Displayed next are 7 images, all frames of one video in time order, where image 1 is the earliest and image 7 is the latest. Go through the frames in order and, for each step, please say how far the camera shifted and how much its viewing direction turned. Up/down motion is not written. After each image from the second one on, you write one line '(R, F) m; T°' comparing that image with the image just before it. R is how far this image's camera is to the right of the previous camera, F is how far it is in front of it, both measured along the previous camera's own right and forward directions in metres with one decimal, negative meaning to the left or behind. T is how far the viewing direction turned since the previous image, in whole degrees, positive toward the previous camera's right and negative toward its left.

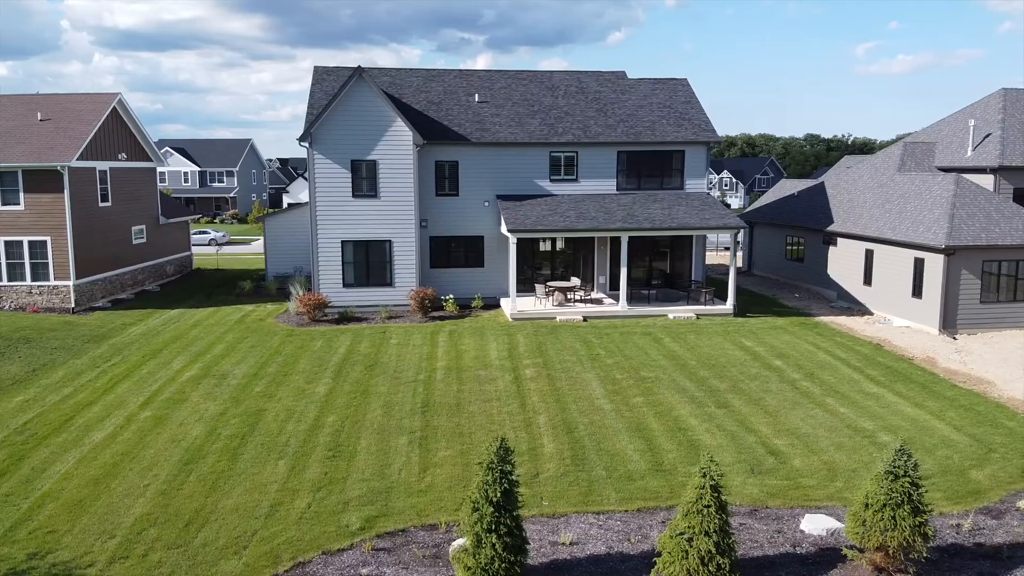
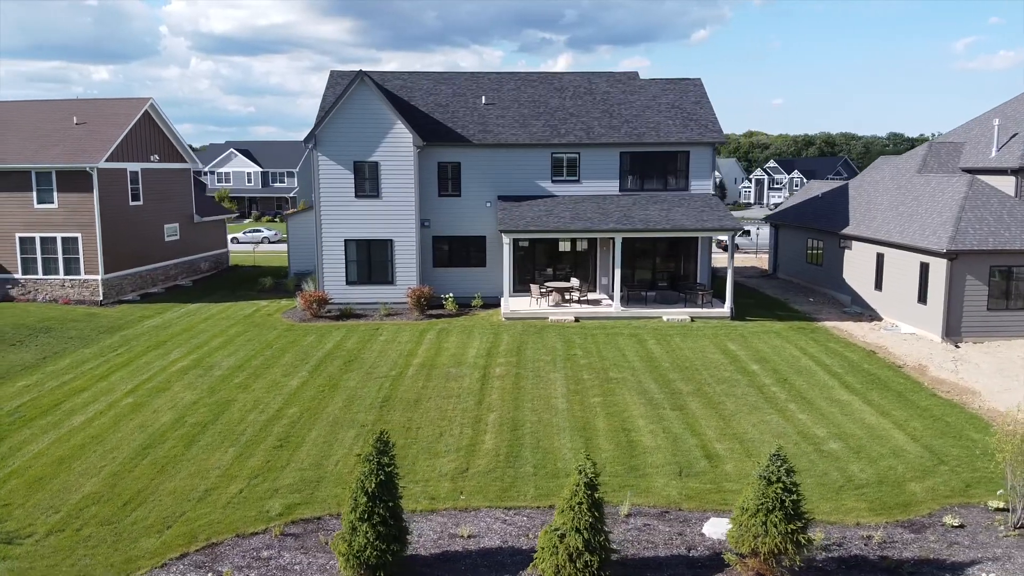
(+2.5, -0.2) m; -6°
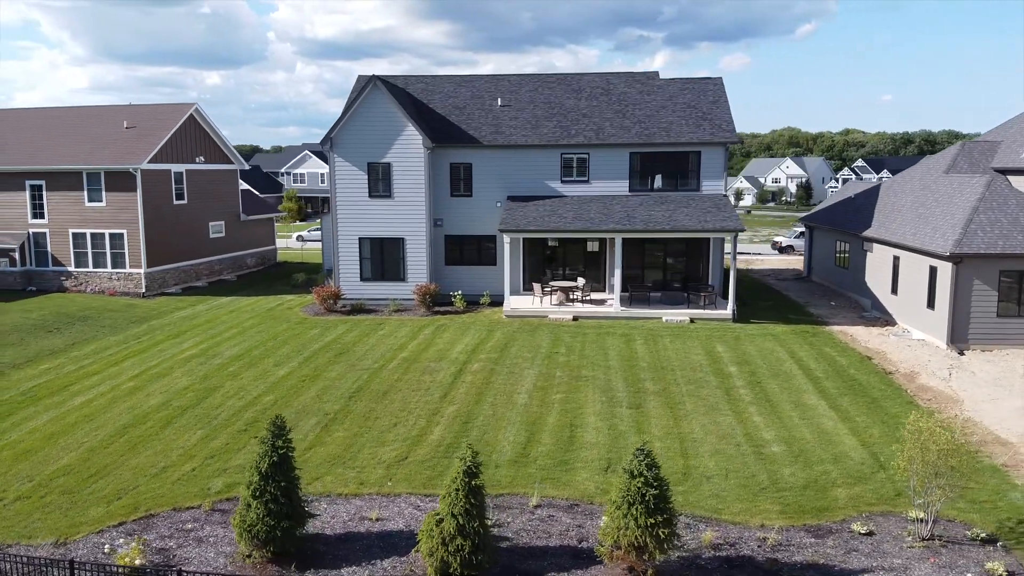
(+2.8, -0.3) m; -7°
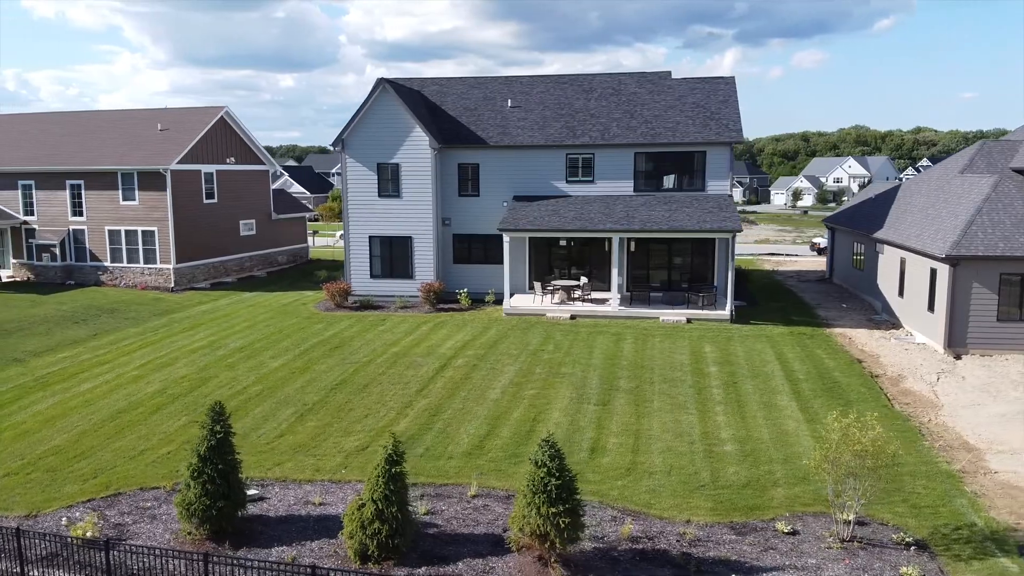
(+2.0, -0.3) m; -5°
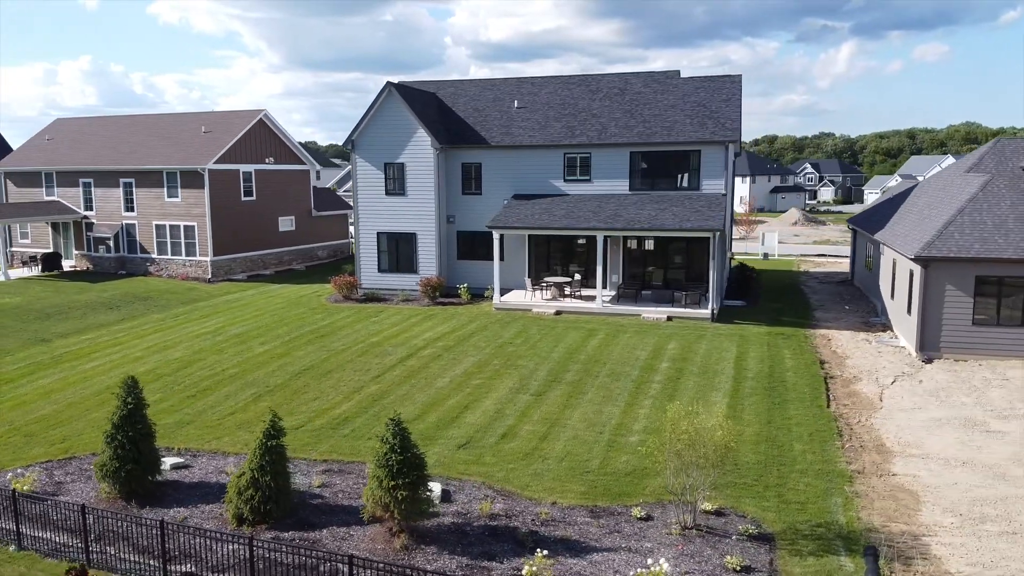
(+3.5, -0.6) m; -7°
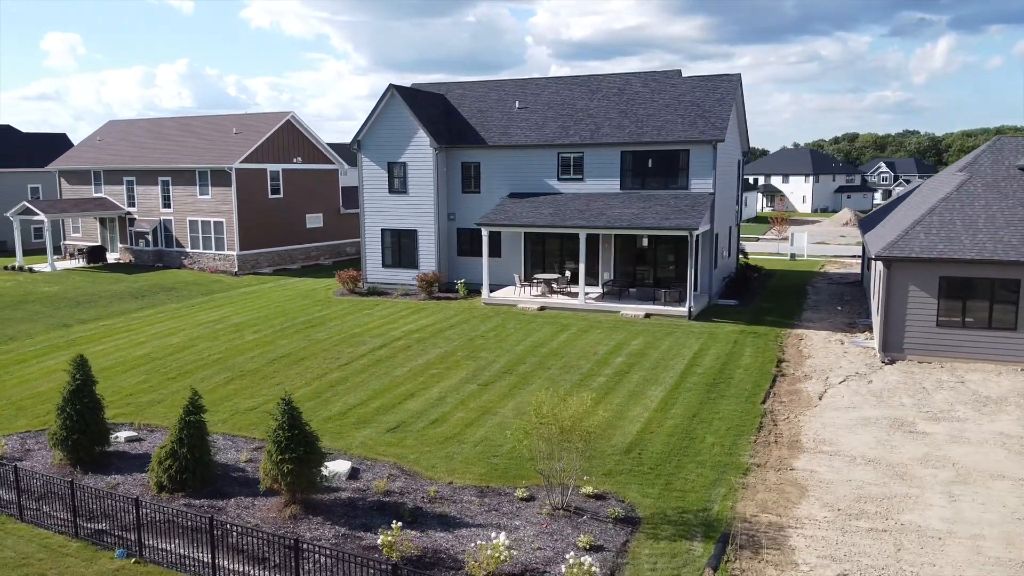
(+3.0, -0.6) m; -6°
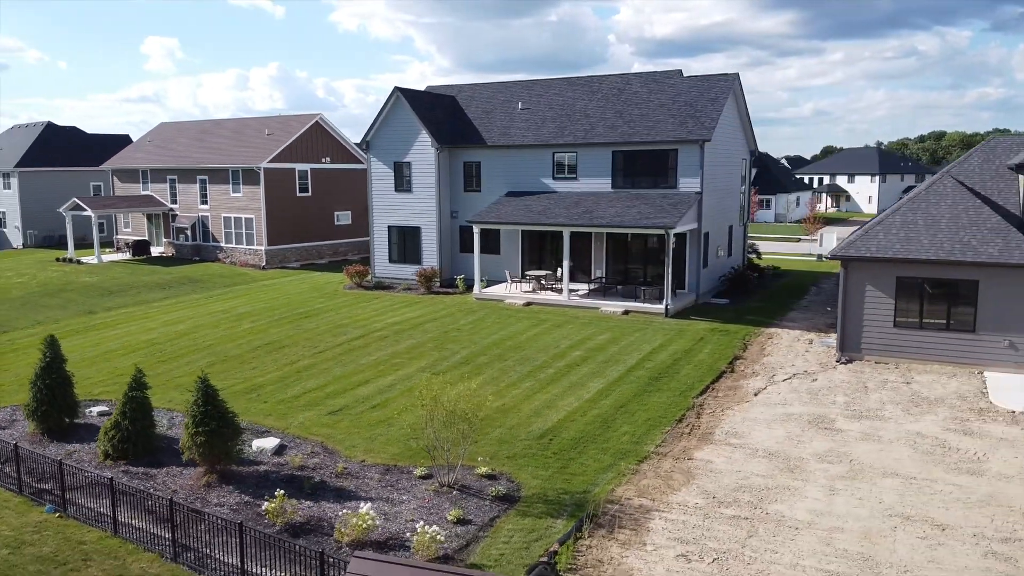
(+3.0, -0.7) m; -6°
